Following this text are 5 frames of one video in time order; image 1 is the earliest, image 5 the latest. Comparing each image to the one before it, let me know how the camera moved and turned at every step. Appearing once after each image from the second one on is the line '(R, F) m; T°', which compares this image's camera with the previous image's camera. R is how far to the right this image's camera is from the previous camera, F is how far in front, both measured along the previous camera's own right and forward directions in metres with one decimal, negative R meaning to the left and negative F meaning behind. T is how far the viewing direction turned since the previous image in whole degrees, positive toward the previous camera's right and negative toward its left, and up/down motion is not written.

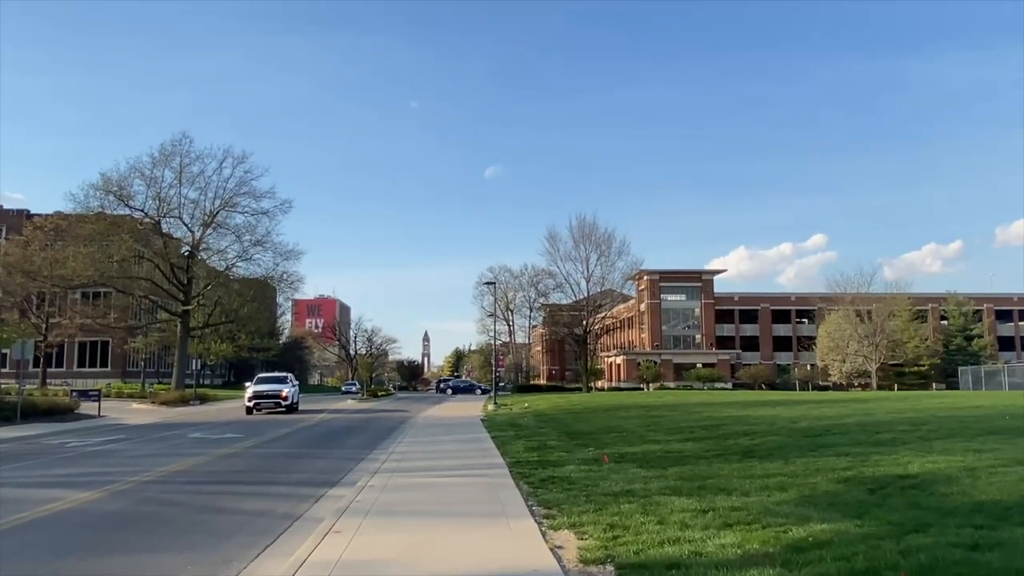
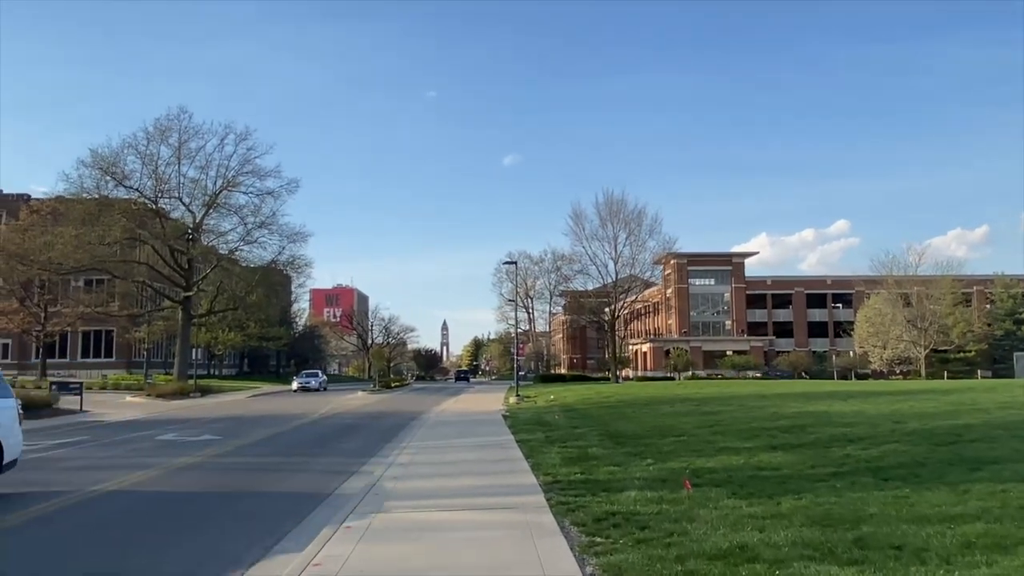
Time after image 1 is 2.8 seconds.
(-0.2, +4.3) m; -1°
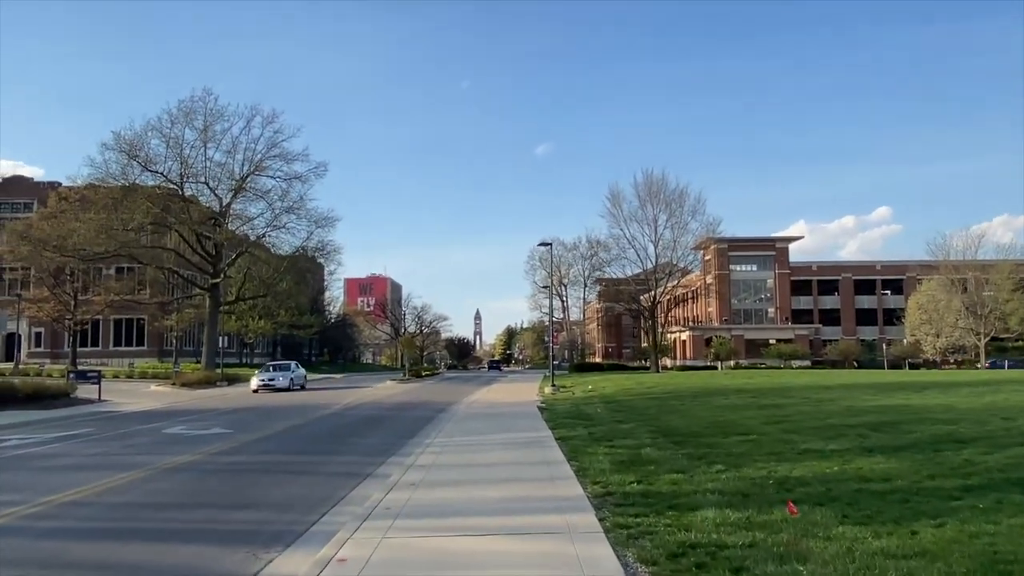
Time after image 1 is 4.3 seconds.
(-0.1, +2.3) m; -2°
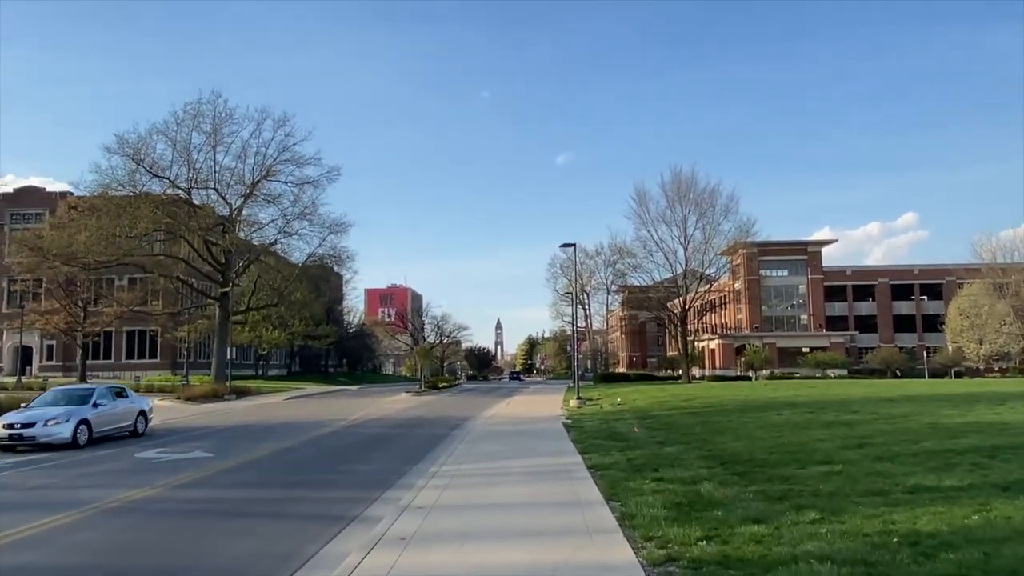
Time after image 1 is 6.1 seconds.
(0.0, +2.8) m; -1°
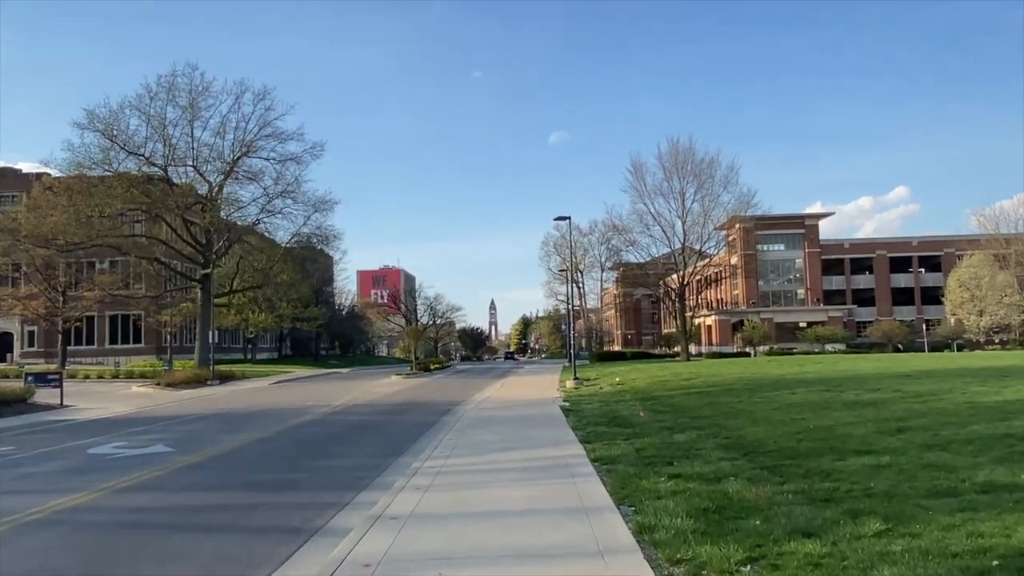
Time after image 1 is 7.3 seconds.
(0.0, +1.7) m; +1°
